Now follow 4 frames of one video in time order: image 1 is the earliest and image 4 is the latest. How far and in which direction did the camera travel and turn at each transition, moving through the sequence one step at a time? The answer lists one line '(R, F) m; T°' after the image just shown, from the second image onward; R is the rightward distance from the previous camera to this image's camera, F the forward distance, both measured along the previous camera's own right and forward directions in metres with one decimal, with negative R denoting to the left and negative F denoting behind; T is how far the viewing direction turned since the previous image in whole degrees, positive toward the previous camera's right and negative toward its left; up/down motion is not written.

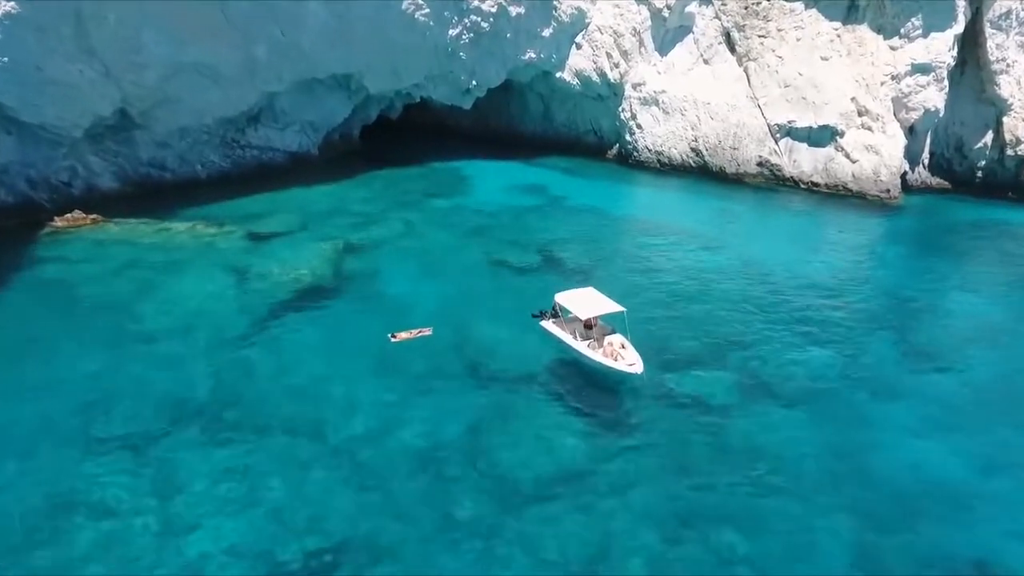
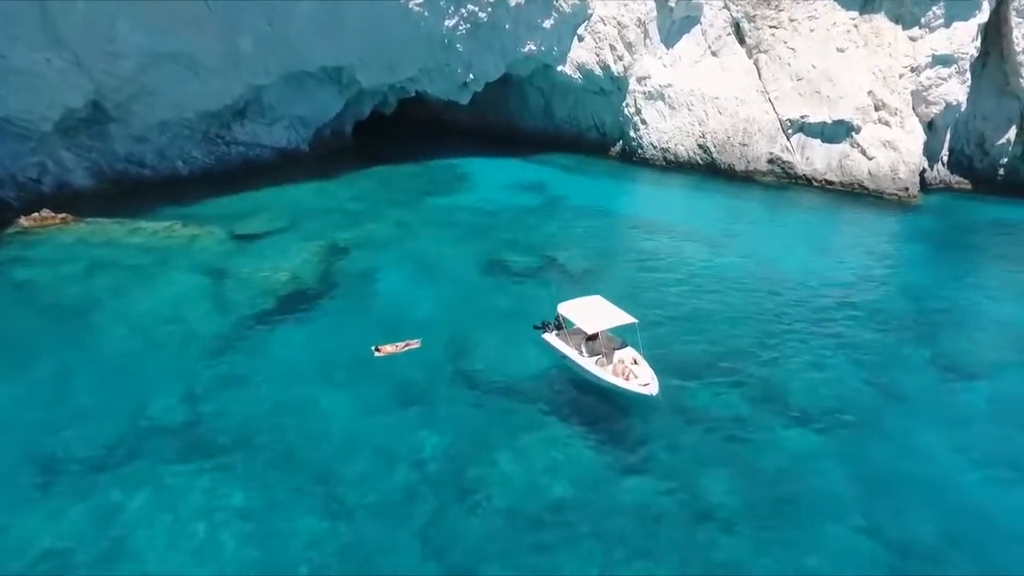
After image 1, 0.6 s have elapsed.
(0.0, +1.3) m; 0°
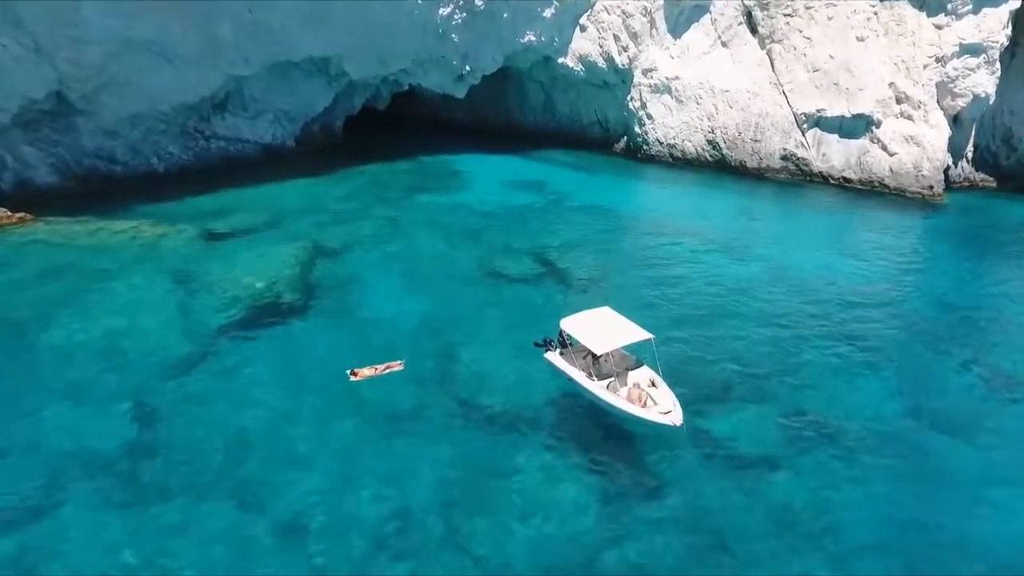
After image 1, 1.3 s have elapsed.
(0.0, +1.6) m; 0°
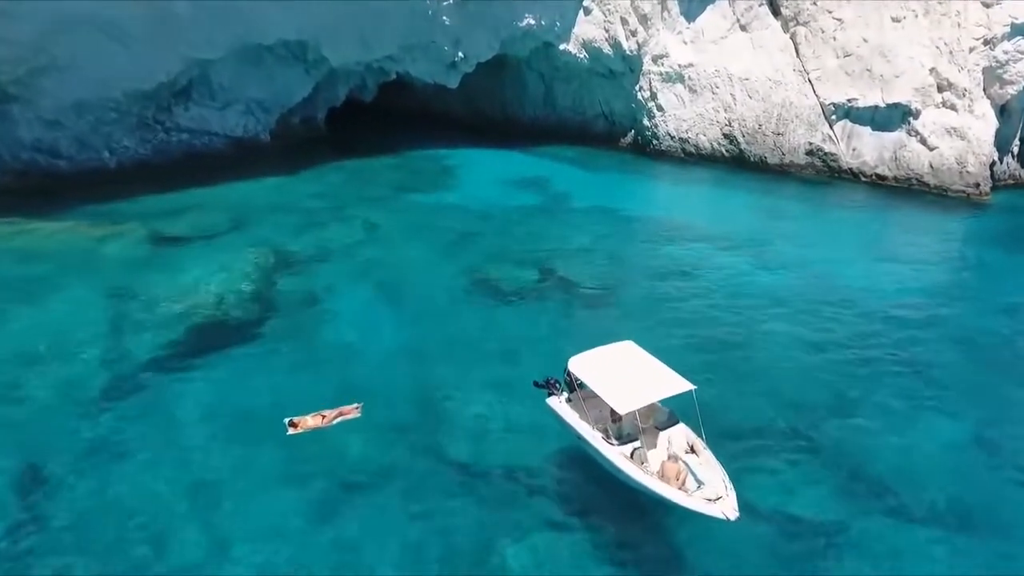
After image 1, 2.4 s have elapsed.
(+0.2, +2.5) m; 0°
